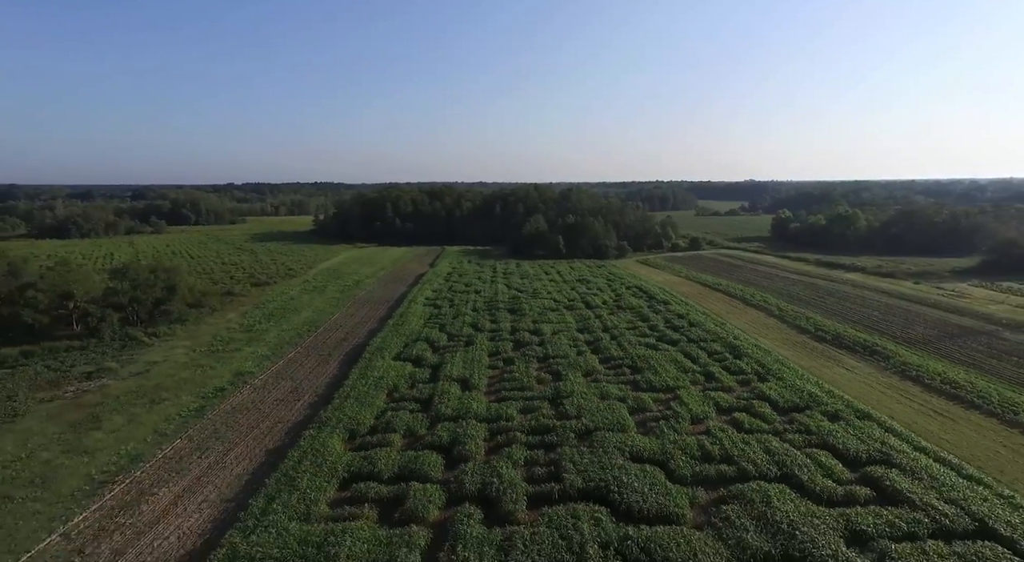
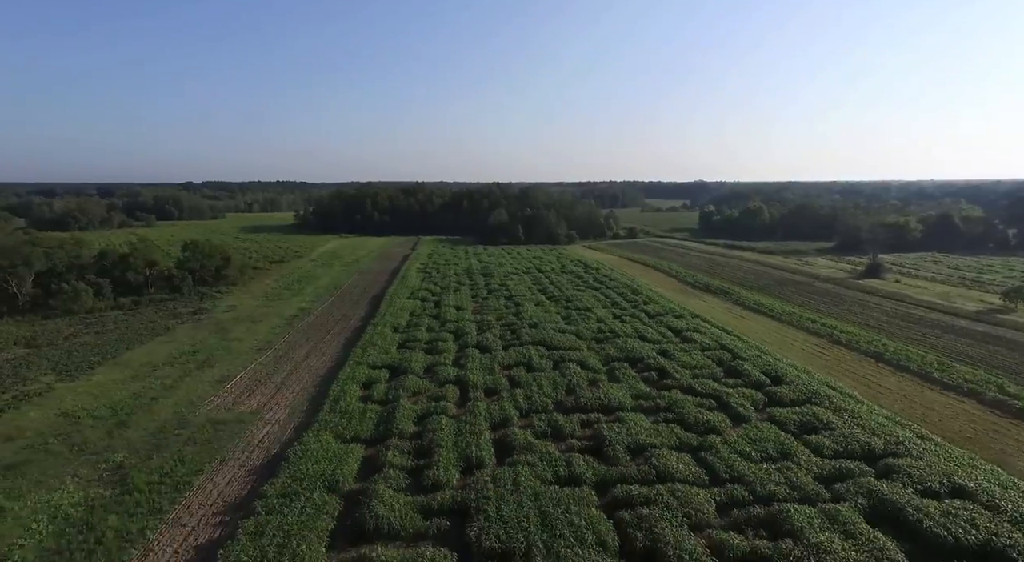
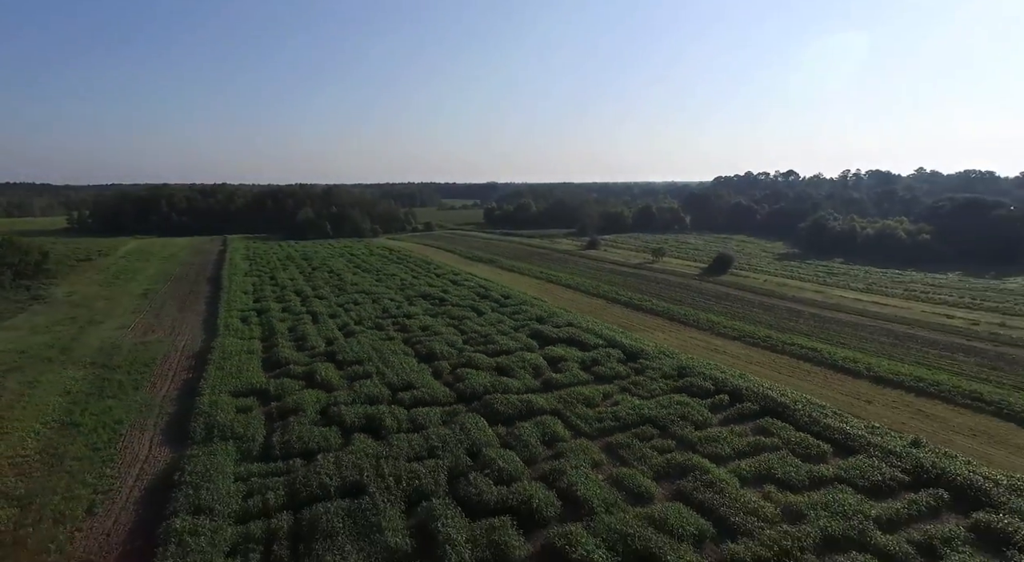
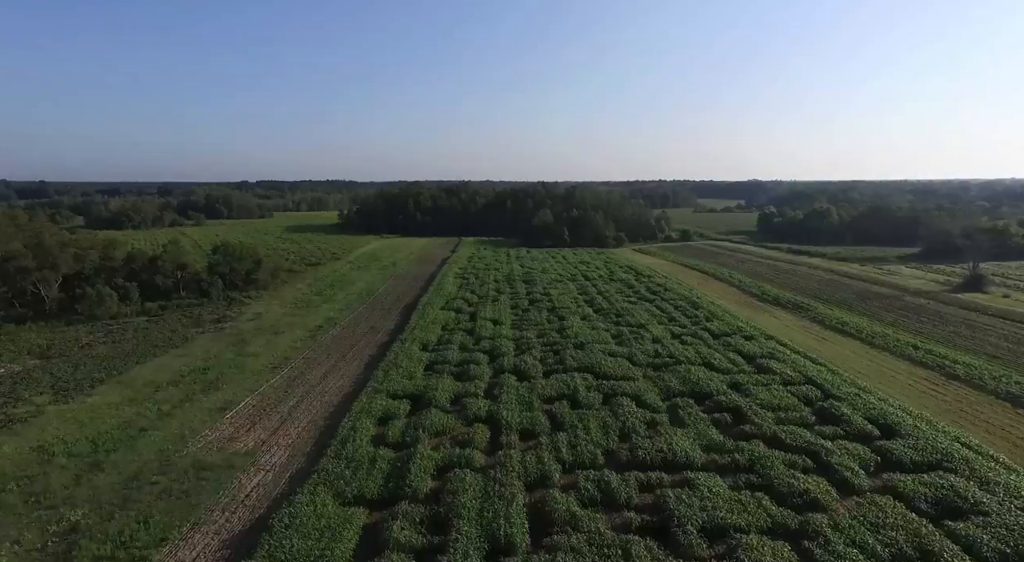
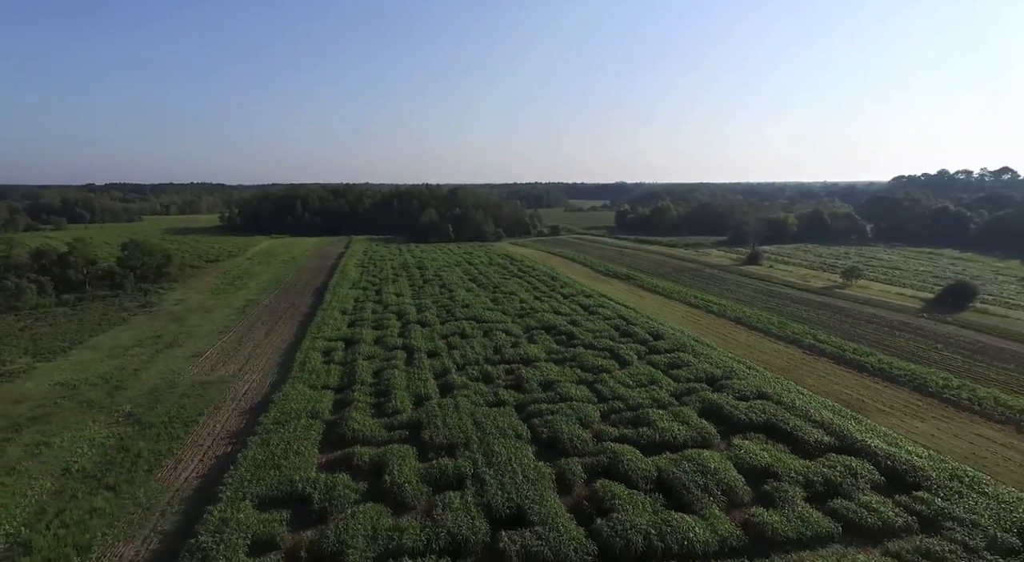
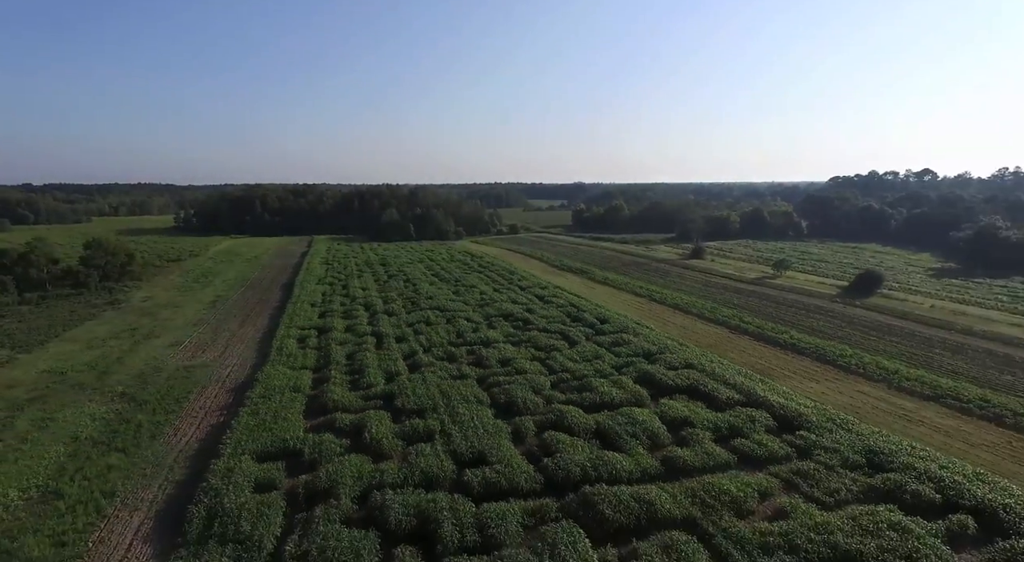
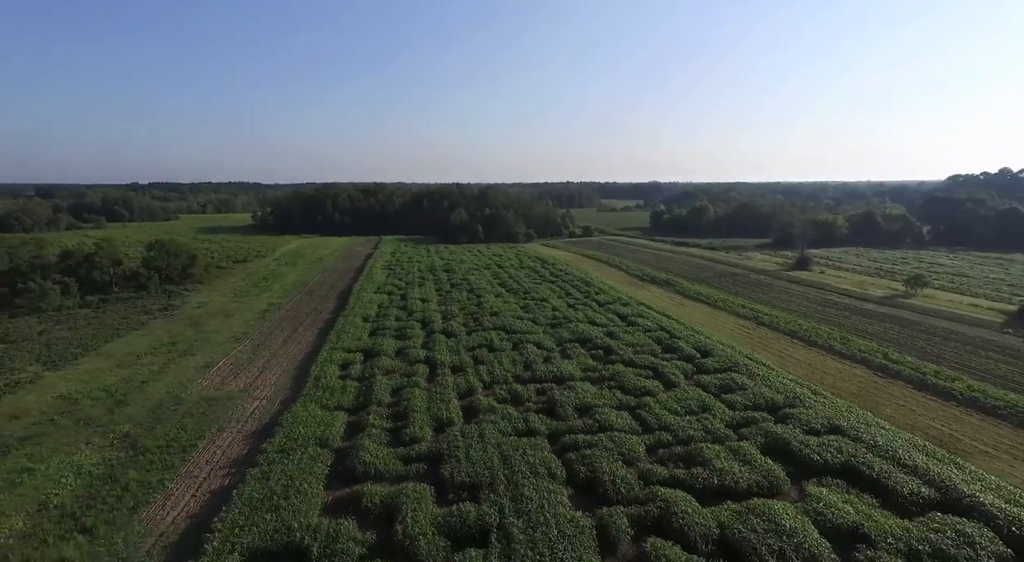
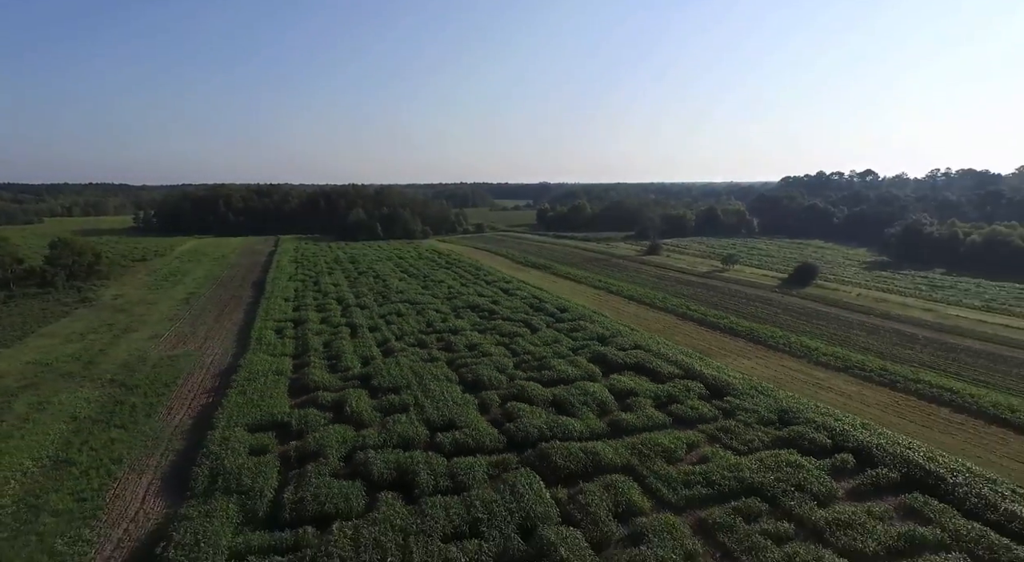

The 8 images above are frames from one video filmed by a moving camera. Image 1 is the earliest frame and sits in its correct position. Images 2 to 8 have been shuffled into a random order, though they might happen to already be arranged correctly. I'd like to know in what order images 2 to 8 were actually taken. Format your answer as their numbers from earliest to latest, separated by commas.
4, 2, 7, 5, 6, 8, 3
